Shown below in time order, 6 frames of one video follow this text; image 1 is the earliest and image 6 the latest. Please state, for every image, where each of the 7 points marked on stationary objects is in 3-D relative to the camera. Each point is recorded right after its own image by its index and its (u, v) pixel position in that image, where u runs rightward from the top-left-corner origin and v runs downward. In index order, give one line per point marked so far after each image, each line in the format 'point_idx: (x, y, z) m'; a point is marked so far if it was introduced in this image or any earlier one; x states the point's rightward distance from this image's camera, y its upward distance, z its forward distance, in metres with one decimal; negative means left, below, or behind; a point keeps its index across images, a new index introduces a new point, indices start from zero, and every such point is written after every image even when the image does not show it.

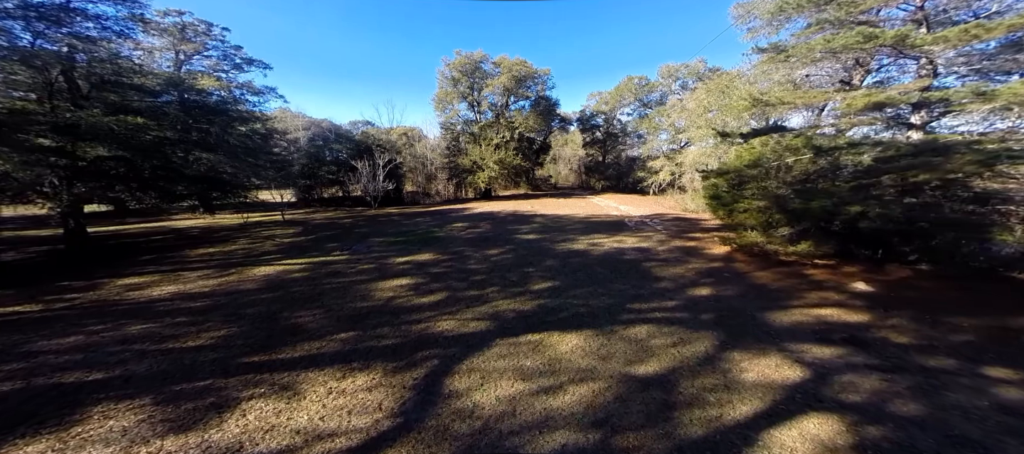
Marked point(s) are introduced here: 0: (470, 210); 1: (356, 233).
0: (-2.0, +0.9, +16.1) m
1: (-5.0, -0.2, +10.8) m
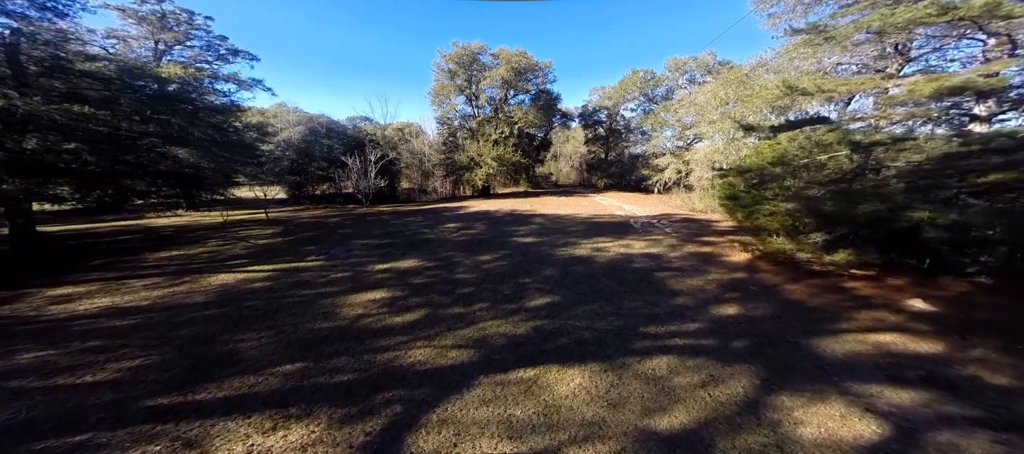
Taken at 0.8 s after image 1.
0: (-2.1, +0.9, +15.2) m
1: (-5.1, -0.2, +9.9) m
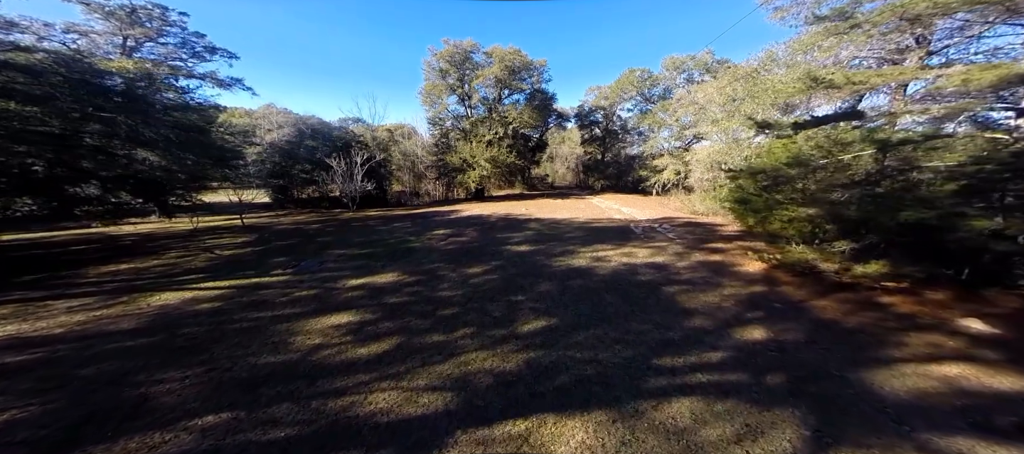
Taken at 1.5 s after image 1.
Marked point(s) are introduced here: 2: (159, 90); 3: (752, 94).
0: (-2.4, +0.6, +14.4) m
1: (-5.3, -0.4, +9.1) m
2: (-11.0, +4.3, +10.5) m
3: (+6.7, +3.7, +9.2) m
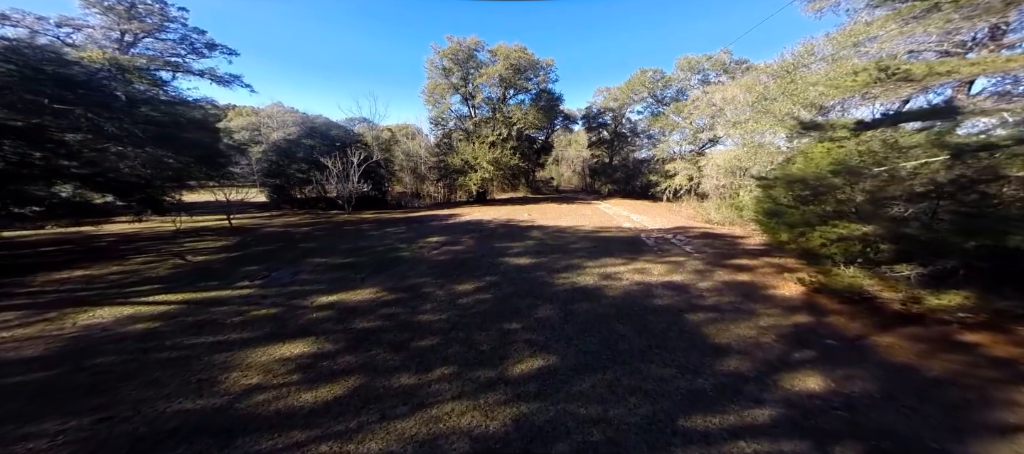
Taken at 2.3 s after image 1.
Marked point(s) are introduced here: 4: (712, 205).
0: (-2.3, +0.4, +13.6) m
1: (-5.4, -0.5, +8.4) m
2: (-10.9, +4.3, +9.9) m
3: (+6.8, +3.3, +8.3) m
4: (+8.2, +0.9, +13.8) m
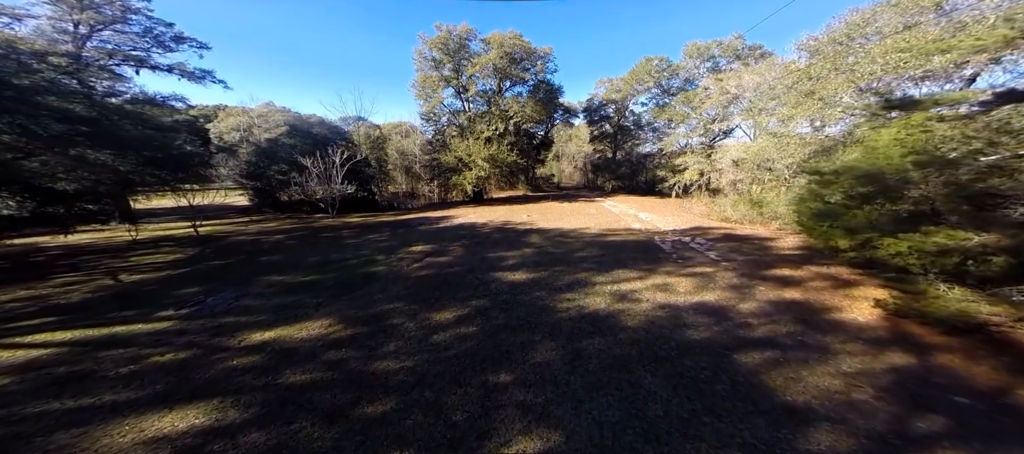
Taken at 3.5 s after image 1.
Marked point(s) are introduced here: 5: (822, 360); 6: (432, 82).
0: (-2.4, +0.3, +12.4) m
1: (-5.5, -0.8, +7.2) m
2: (-11.1, +4.0, +8.7) m
3: (+6.6, +3.3, +7.0) m
4: (+8.1, +1.0, +12.6) m
5: (+3.2, -1.4, +3.5) m
6: (-4.0, +7.3, +16.8) m
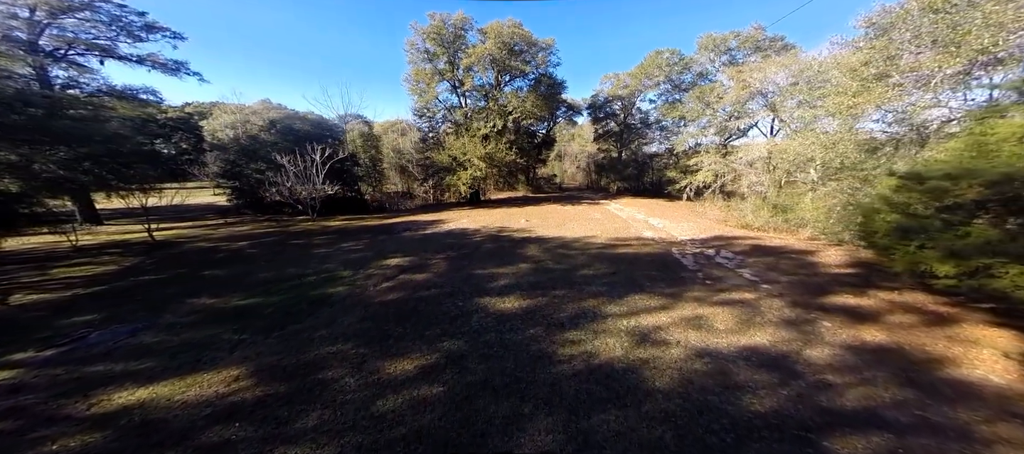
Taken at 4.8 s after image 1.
0: (-2.5, +0.1, +11.2) m
1: (-5.6, -0.9, +6.0) m
2: (-11.2, +3.9, +7.5) m
3: (+6.5, +3.1, +5.8) m
4: (+8.0, +0.7, +11.3) m
5: (+3.0, -1.6, +2.2) m
6: (-4.0, +7.1, +15.6) m
